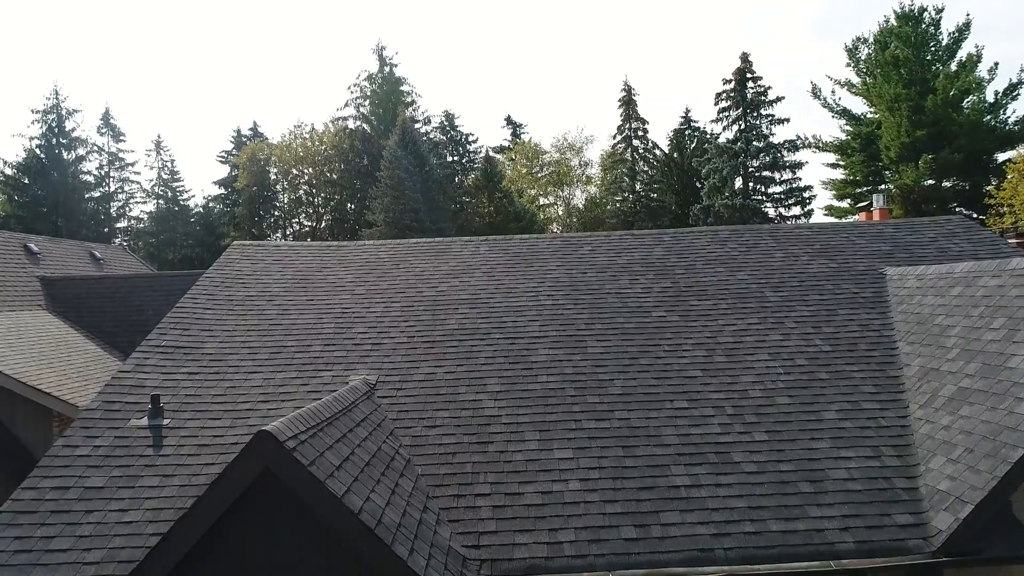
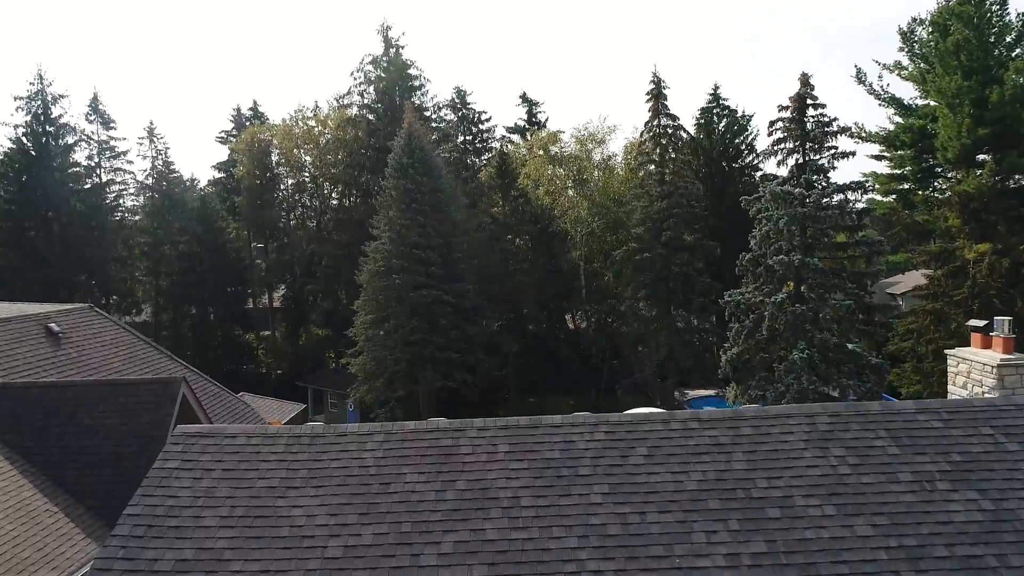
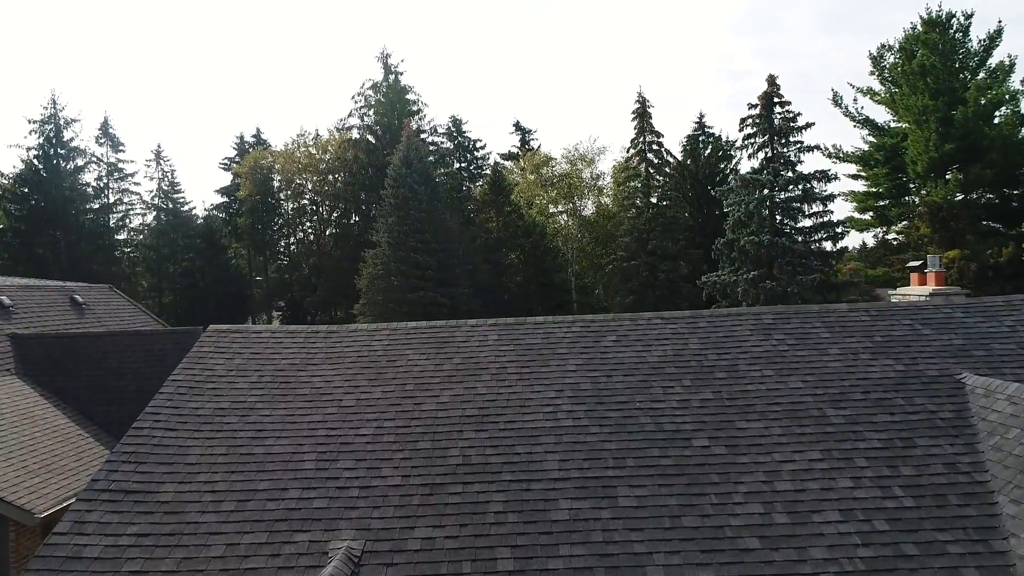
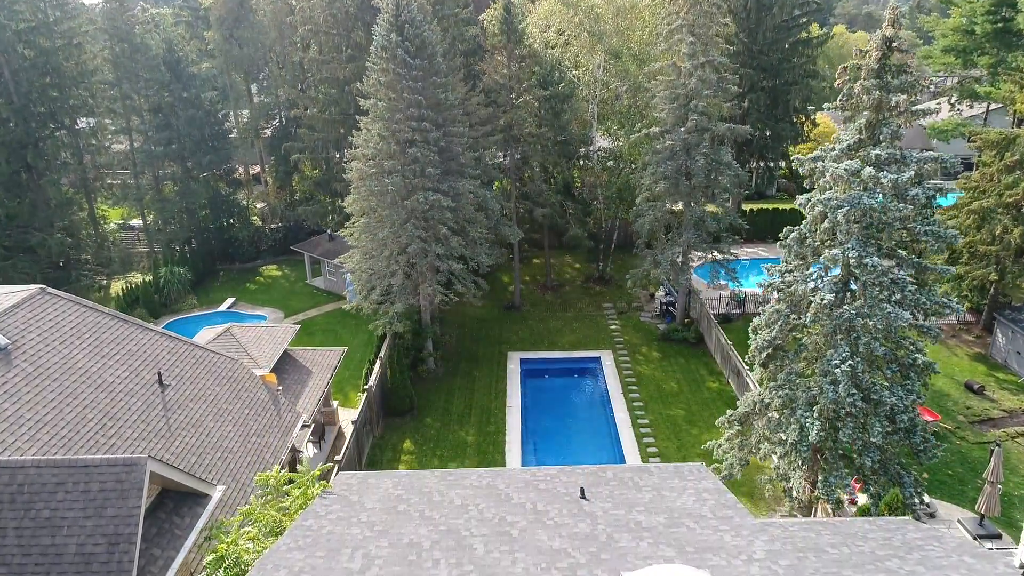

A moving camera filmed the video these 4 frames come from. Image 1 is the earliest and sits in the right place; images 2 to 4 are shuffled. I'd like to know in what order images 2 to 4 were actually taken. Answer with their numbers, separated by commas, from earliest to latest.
3, 2, 4
